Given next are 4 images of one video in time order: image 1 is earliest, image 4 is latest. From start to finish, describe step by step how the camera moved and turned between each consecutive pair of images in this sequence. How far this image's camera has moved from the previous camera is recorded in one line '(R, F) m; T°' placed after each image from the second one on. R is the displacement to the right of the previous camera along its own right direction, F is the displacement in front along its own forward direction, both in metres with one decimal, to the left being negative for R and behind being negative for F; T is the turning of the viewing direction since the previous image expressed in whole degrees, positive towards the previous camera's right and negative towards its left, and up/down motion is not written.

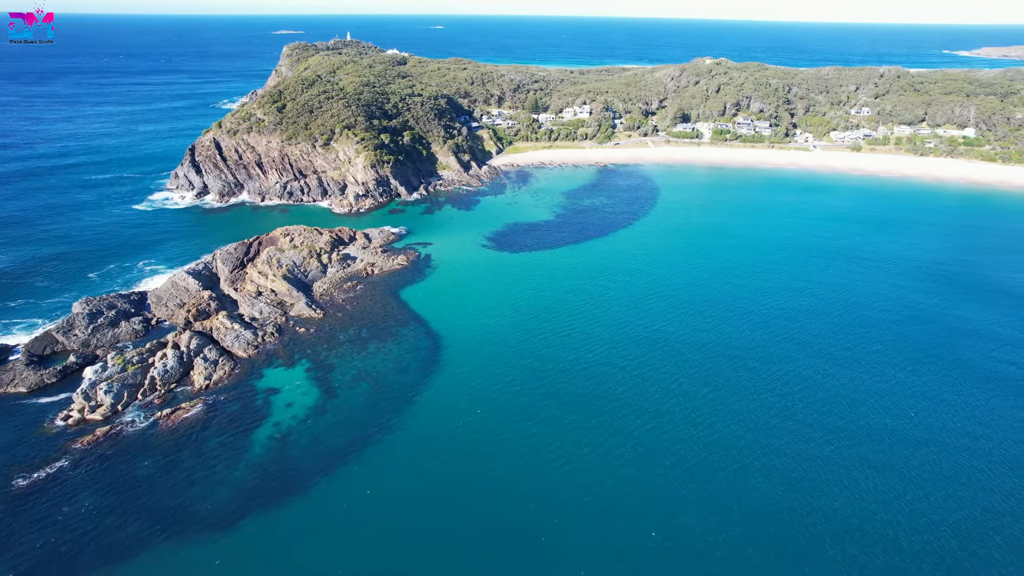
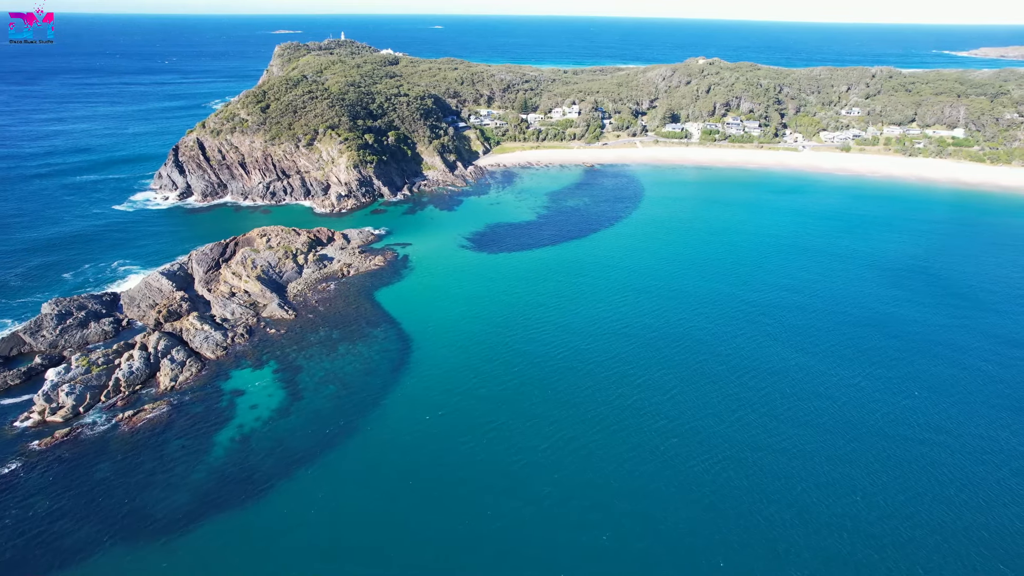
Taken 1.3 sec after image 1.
(+2.6, +0.2) m; 0°
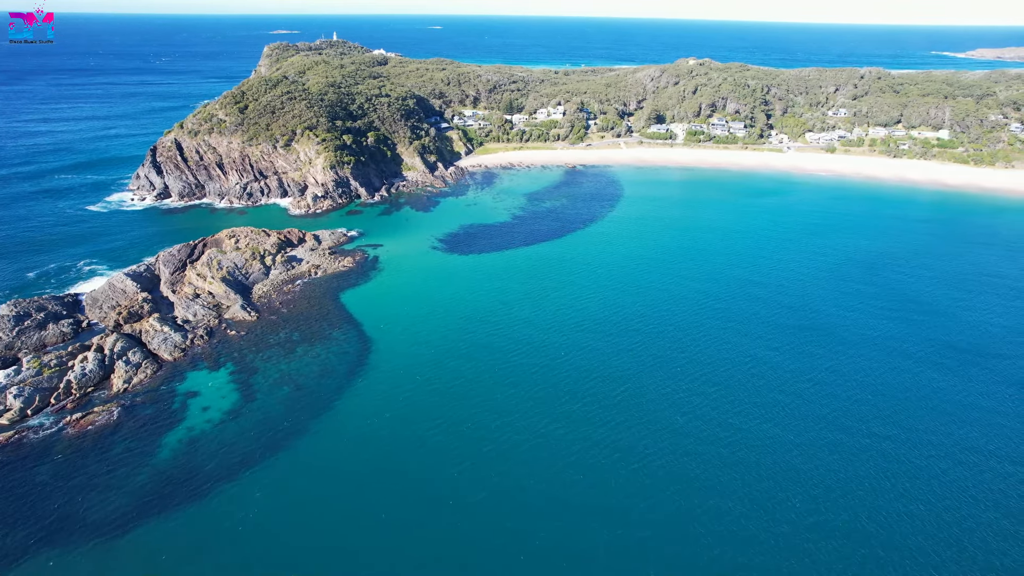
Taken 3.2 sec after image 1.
(+3.6, +0.2) m; 0°
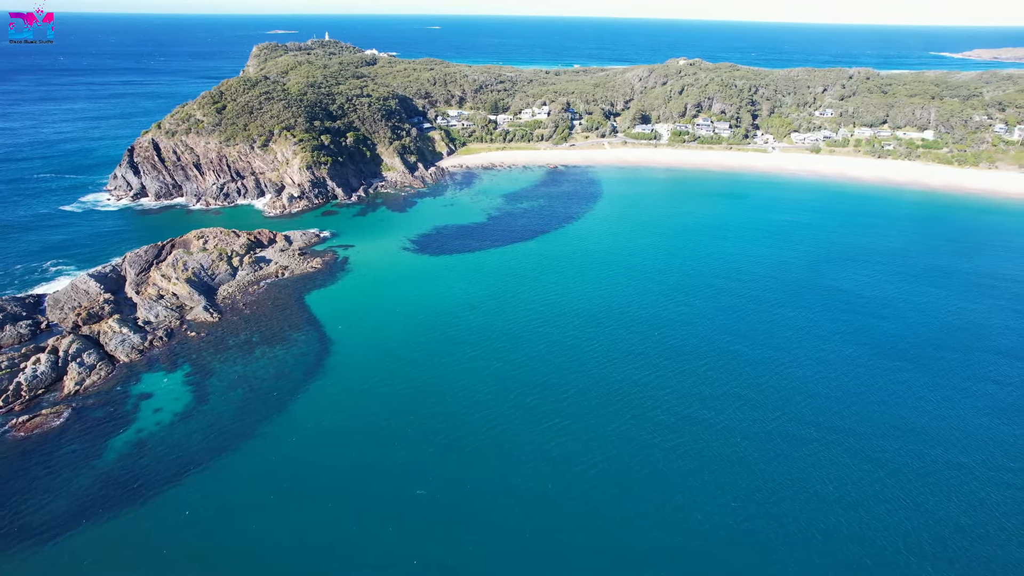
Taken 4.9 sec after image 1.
(+3.5, +0.2) m; 0°
